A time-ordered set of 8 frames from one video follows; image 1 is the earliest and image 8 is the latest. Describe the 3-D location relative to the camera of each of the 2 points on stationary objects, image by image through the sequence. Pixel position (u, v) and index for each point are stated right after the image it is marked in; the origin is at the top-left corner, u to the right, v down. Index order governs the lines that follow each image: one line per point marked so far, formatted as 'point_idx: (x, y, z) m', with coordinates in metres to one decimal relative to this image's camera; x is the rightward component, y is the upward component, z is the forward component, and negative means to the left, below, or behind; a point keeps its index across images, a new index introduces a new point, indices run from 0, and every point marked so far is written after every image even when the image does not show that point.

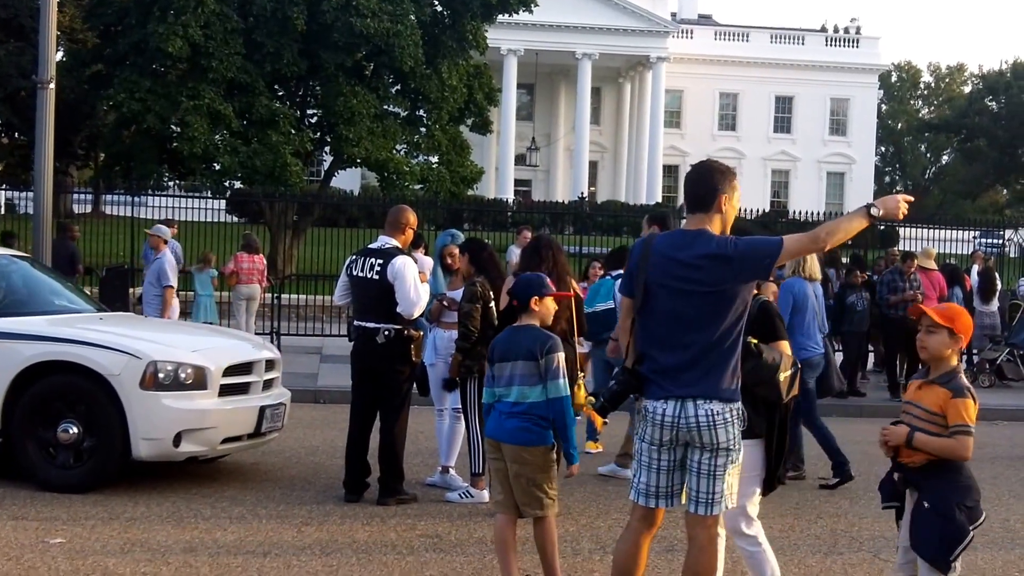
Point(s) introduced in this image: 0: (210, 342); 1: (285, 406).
0: (-2.1, -0.4, +8.5) m
1: (-1.6, -0.8, +8.8) m
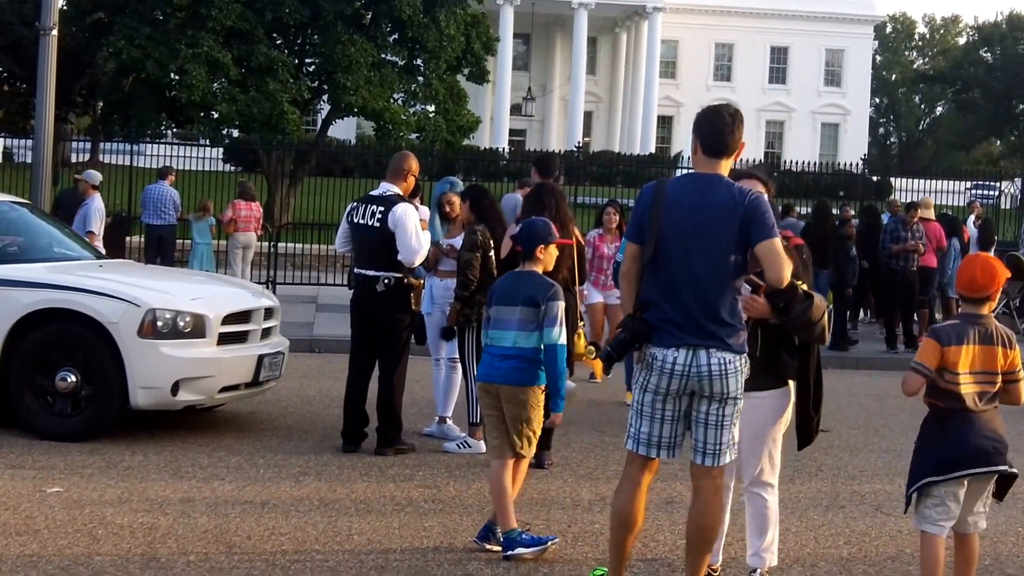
0: (-2.1, 0.0, +8.4) m
1: (-1.6, -0.5, +8.7) m
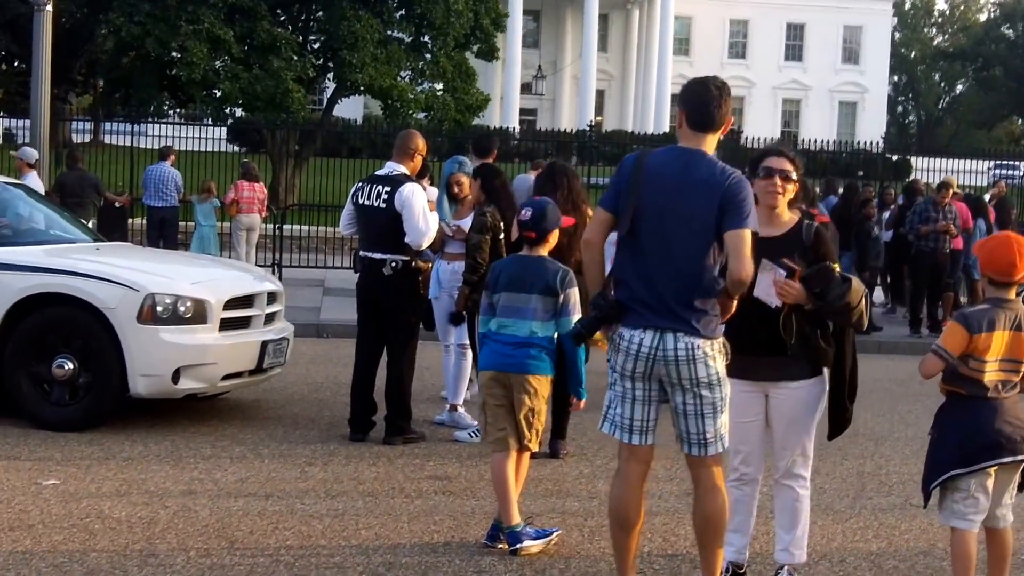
0: (-2.0, +0.1, +8.1) m
1: (-1.5, -0.4, +8.4) m
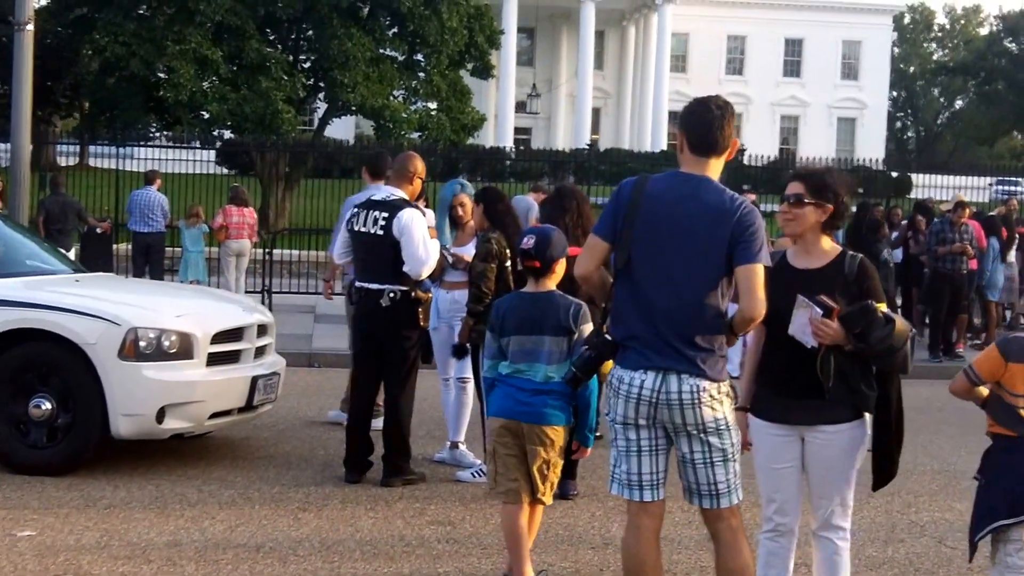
0: (-2.0, -0.1, +7.7) m
1: (-1.5, -0.6, +8.0) m
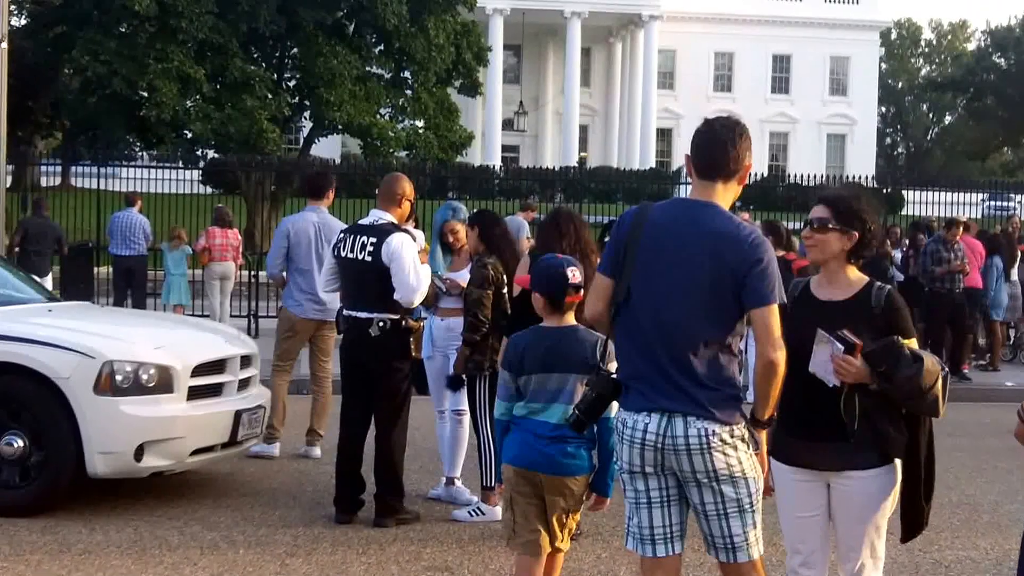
0: (-2.0, -0.3, +7.3) m
1: (-1.5, -0.7, +7.6) m
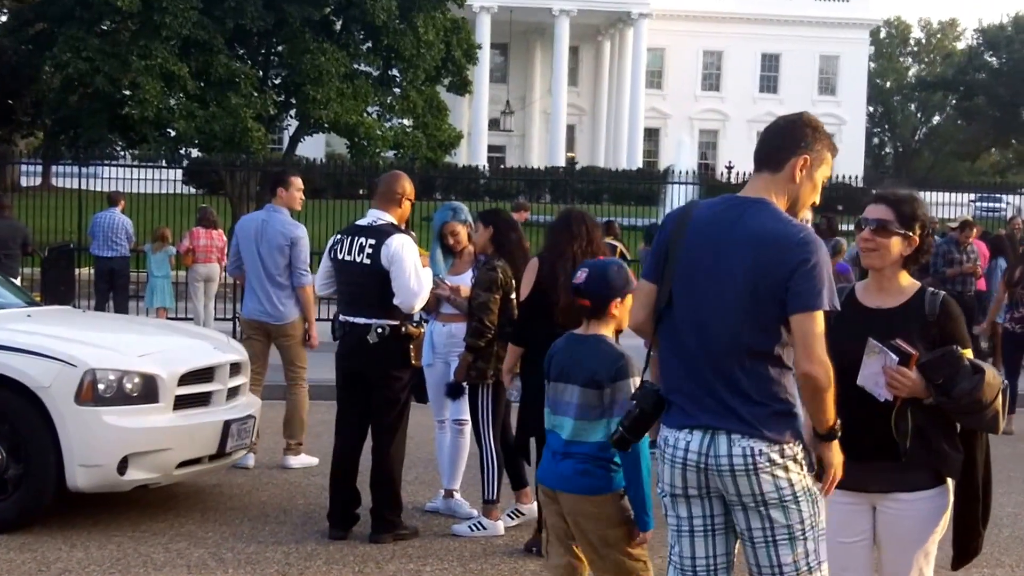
0: (-2.0, -0.3, +7.0) m
1: (-1.5, -0.8, +7.3) m
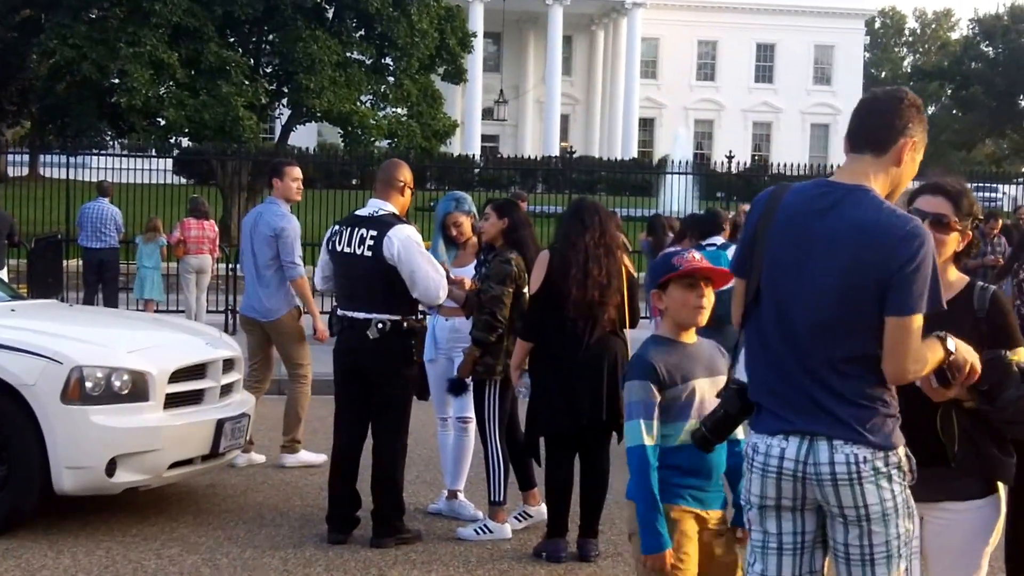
0: (-2.0, -0.3, +6.7) m
1: (-1.5, -0.7, +7.0) m
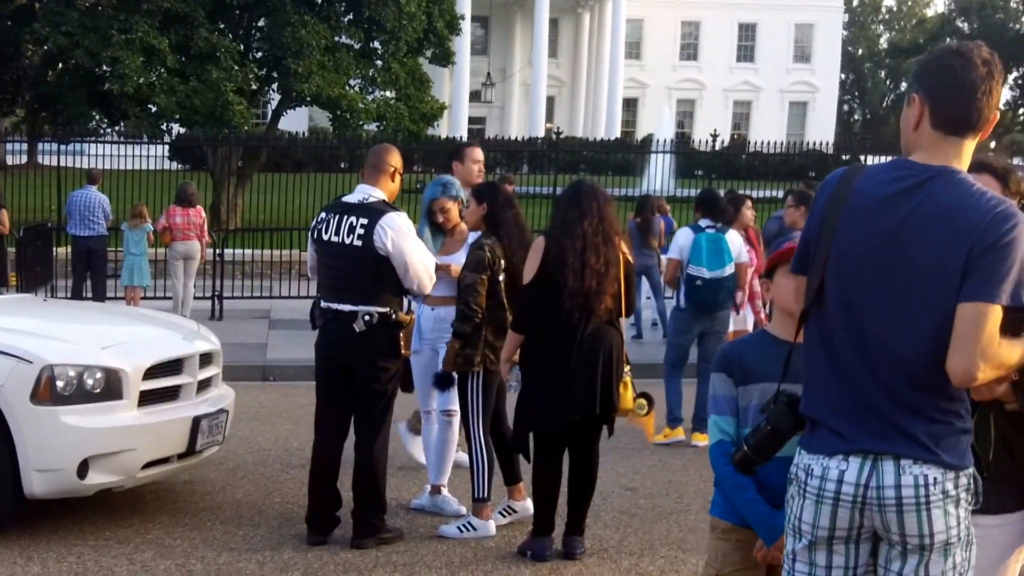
0: (-2.0, -0.2, +6.5) m
1: (-1.6, -0.7, +6.8) m
